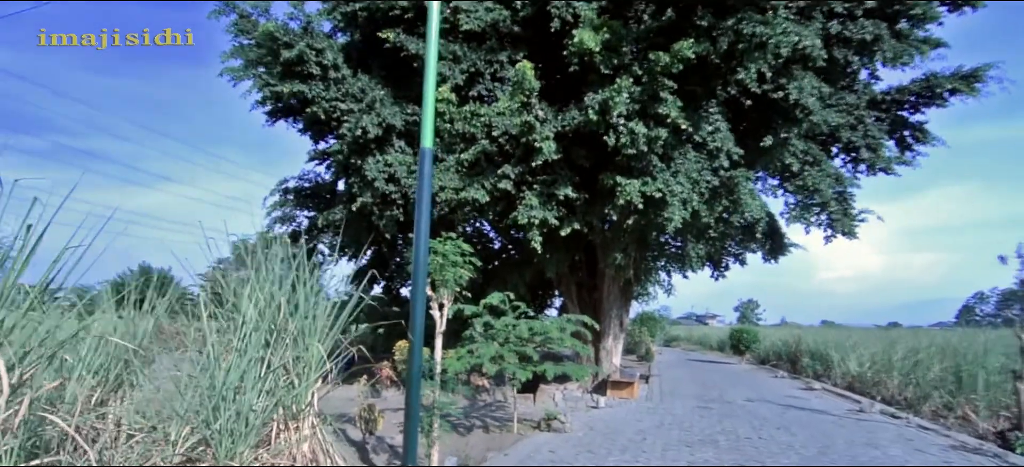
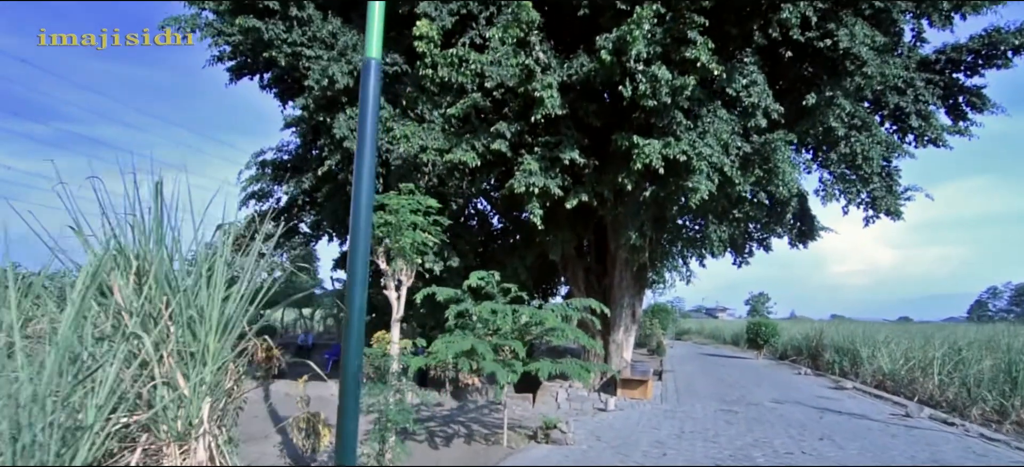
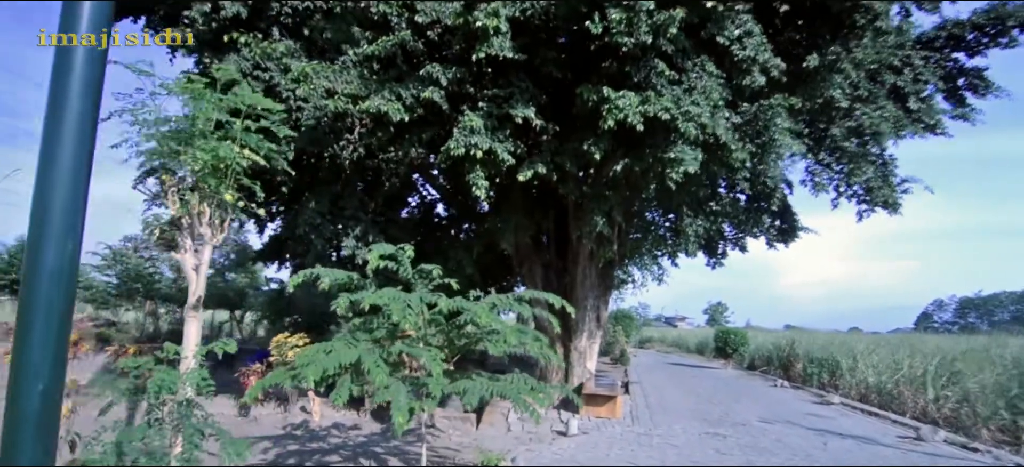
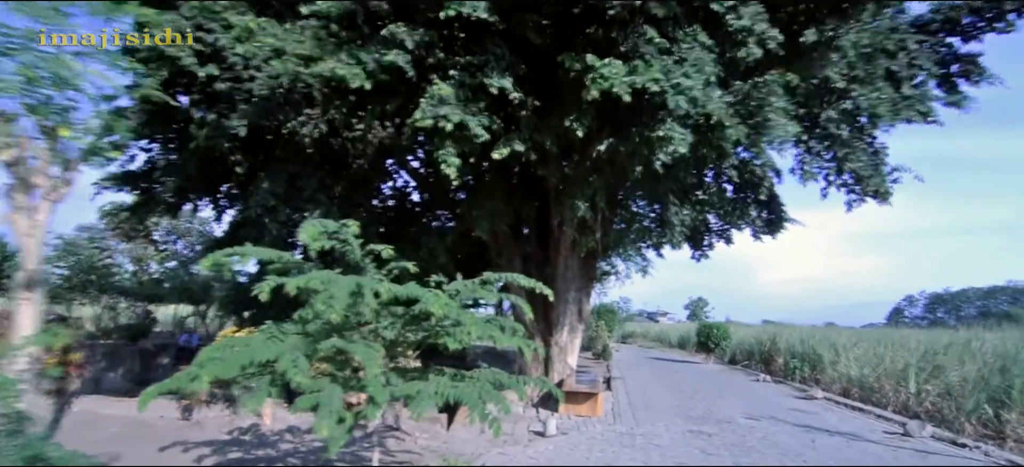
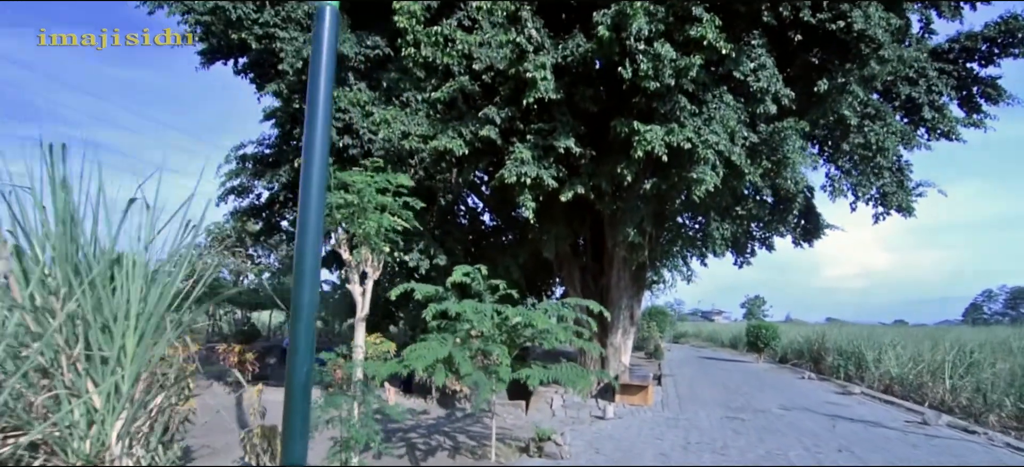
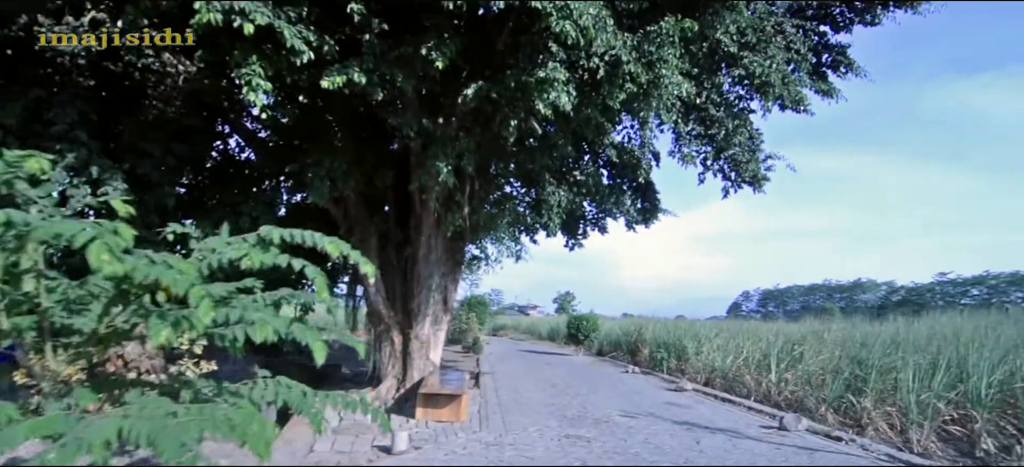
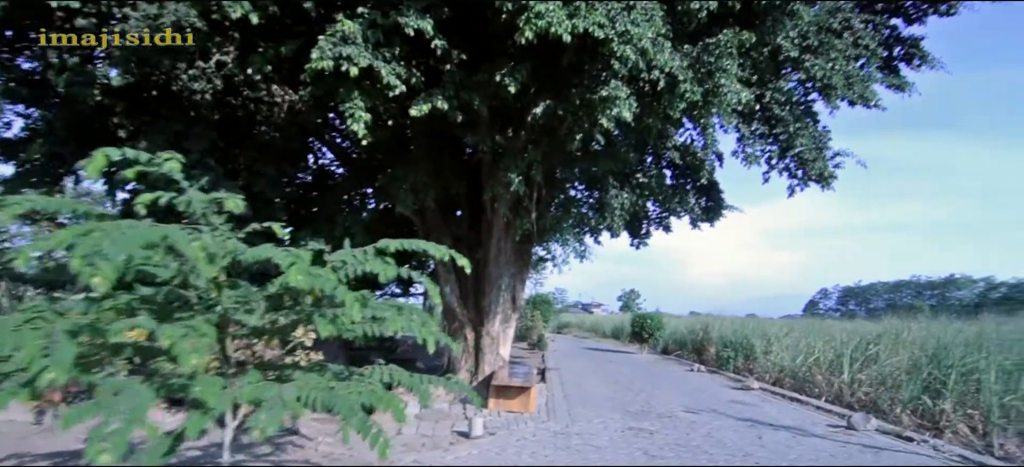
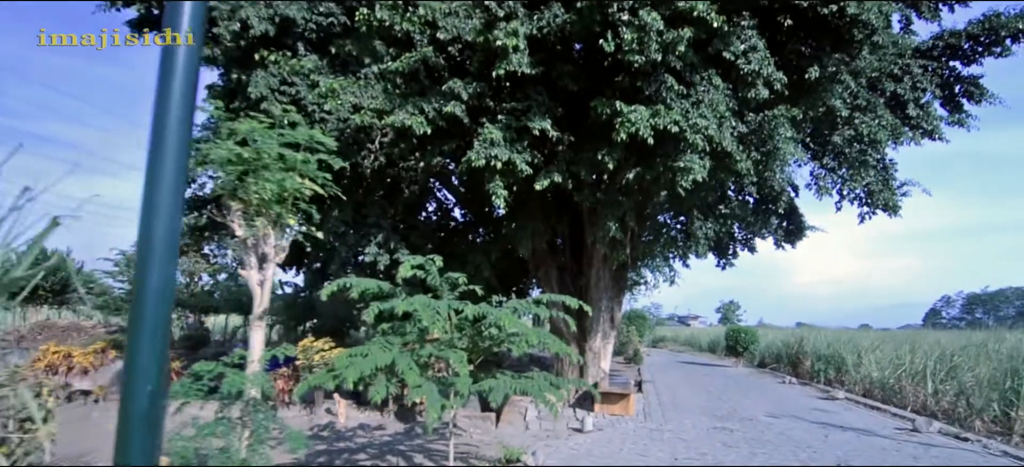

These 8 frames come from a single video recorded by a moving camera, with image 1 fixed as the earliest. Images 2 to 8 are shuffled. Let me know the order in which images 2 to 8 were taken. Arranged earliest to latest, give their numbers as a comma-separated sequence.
2, 5, 8, 3, 4, 7, 6
